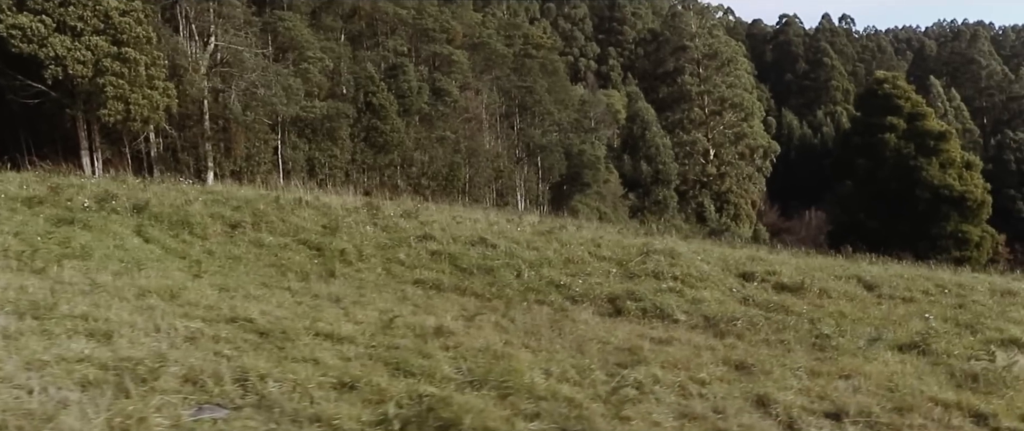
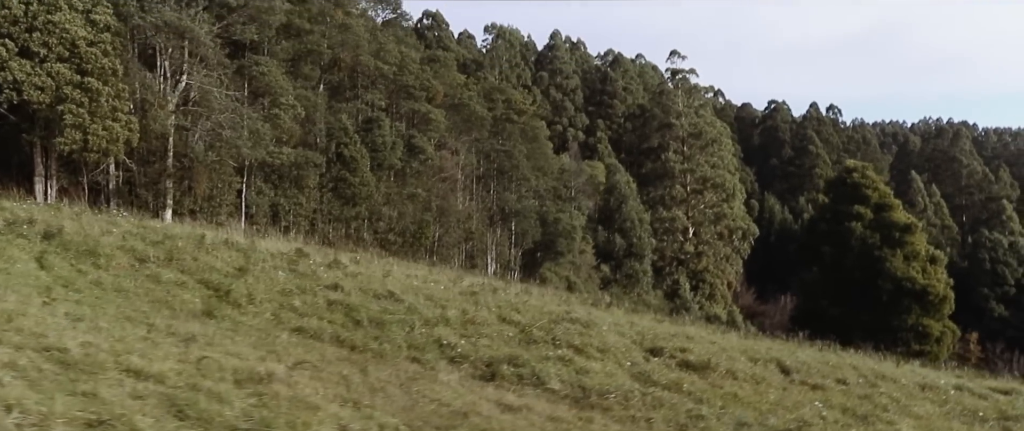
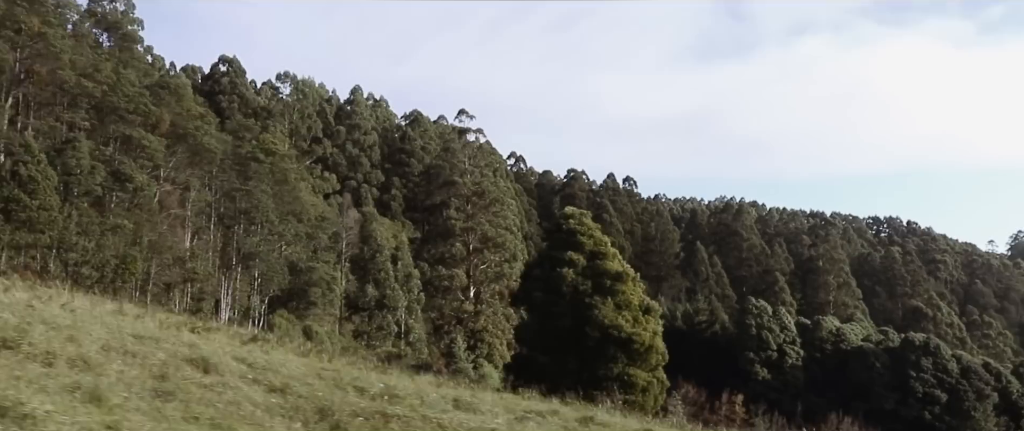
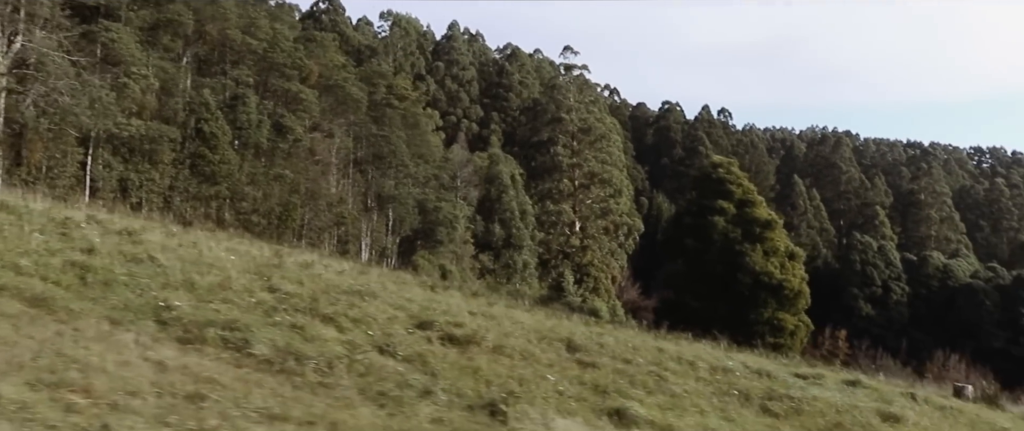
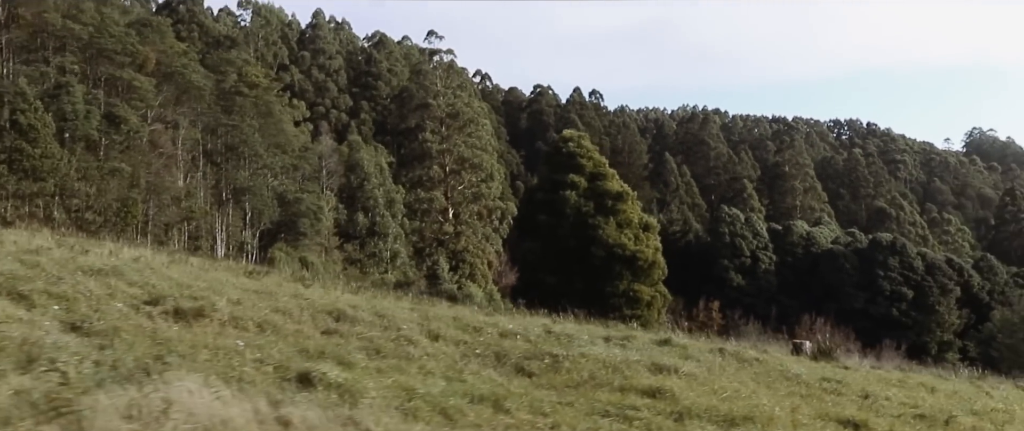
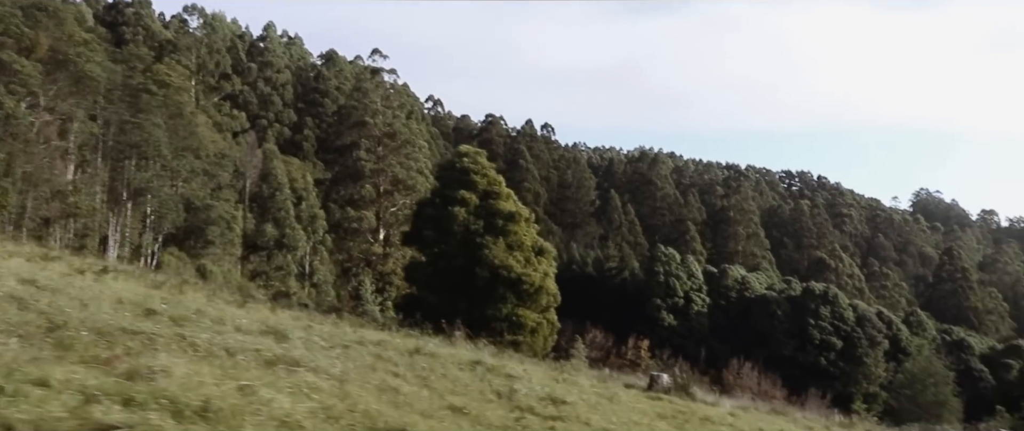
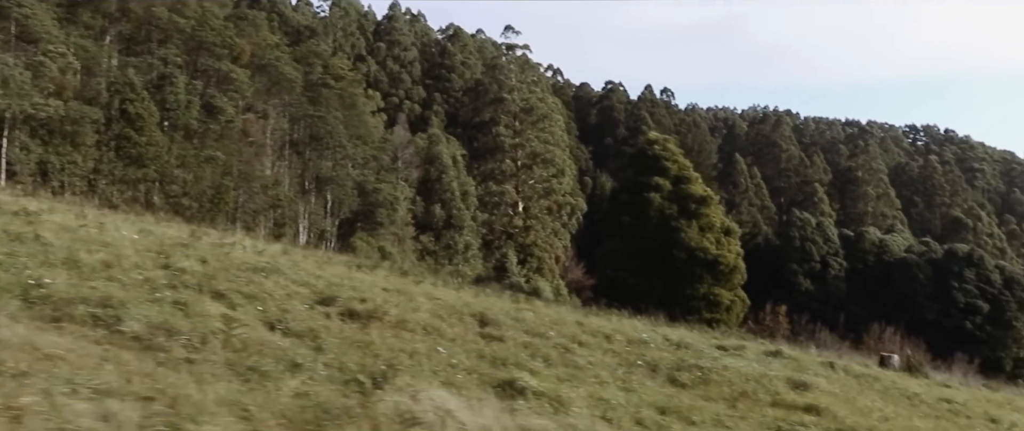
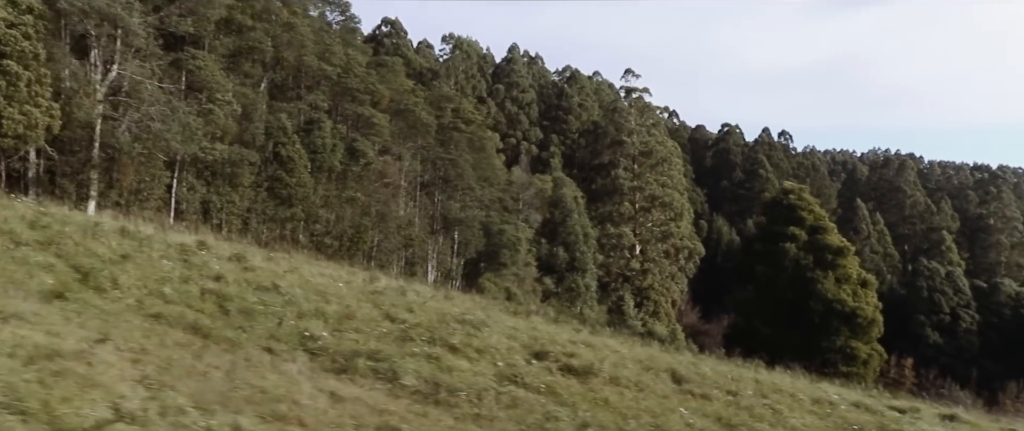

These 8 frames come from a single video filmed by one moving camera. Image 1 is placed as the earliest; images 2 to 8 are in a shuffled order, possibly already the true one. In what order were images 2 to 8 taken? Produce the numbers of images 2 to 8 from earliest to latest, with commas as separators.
2, 8, 4, 7, 5, 3, 6
